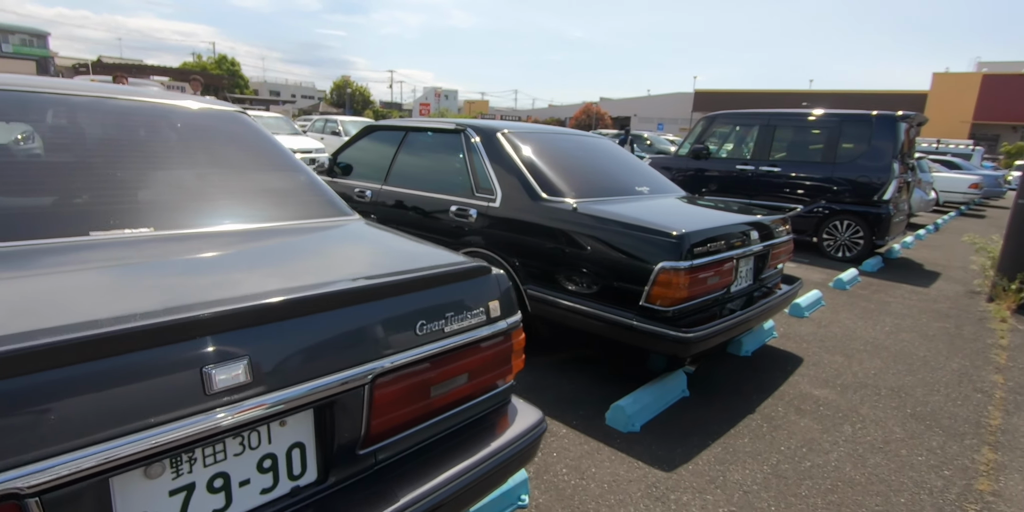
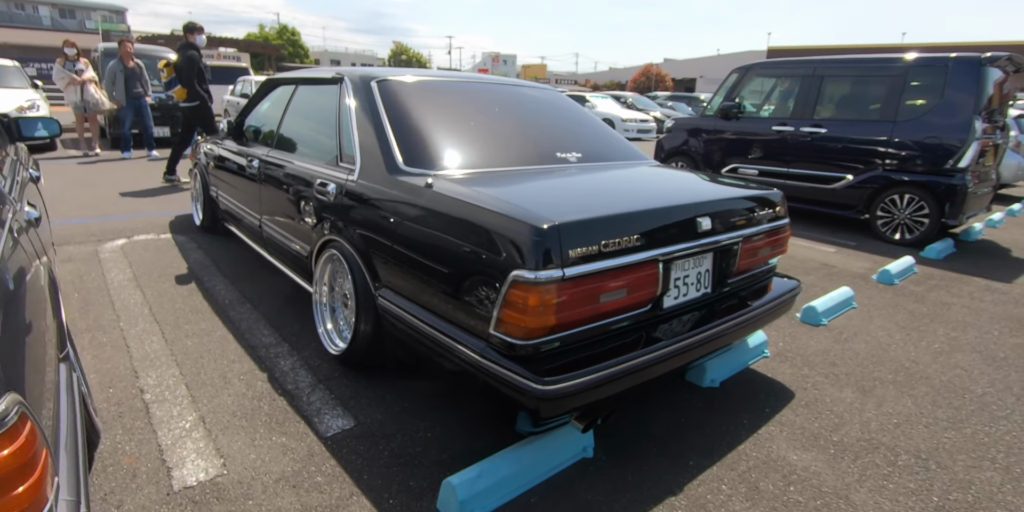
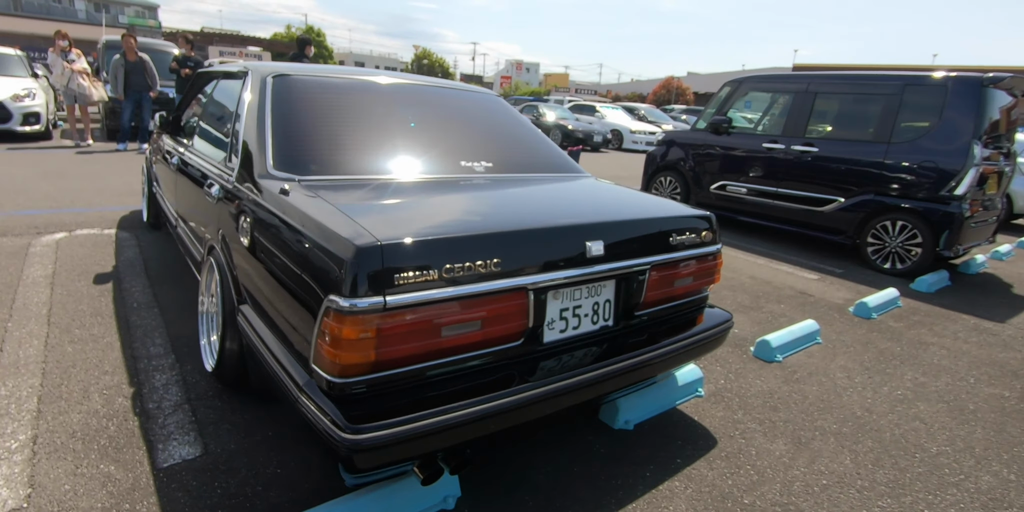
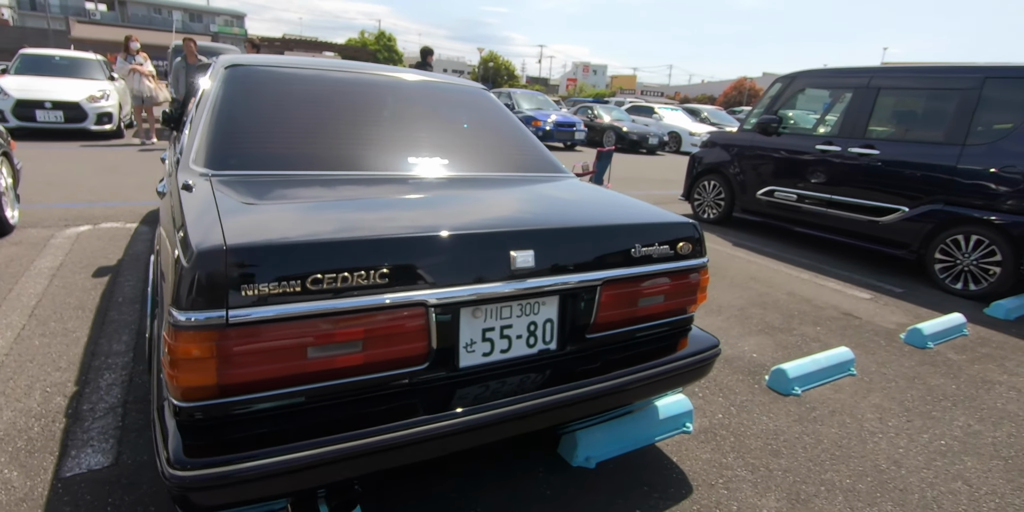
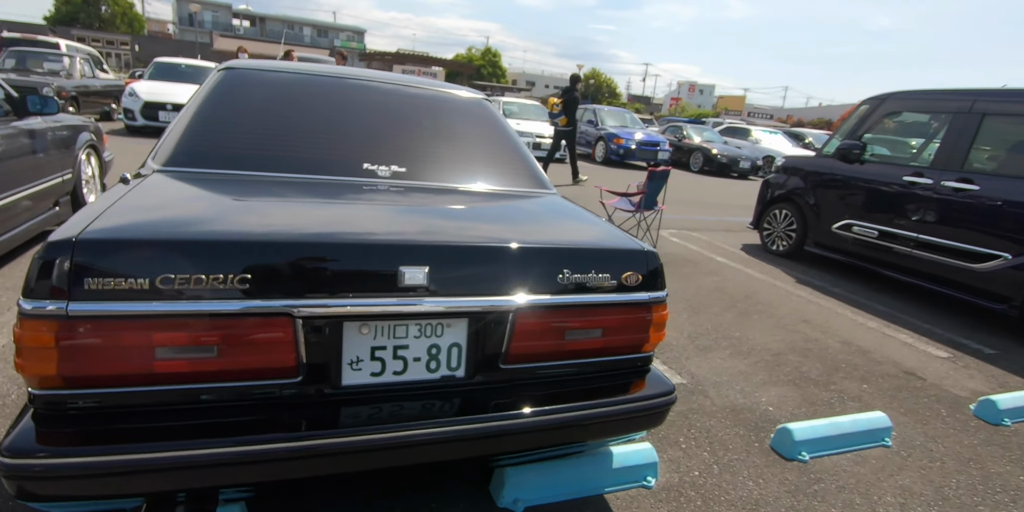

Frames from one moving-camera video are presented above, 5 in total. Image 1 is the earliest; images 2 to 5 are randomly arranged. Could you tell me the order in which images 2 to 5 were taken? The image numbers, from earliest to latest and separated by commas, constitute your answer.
2, 3, 4, 5
